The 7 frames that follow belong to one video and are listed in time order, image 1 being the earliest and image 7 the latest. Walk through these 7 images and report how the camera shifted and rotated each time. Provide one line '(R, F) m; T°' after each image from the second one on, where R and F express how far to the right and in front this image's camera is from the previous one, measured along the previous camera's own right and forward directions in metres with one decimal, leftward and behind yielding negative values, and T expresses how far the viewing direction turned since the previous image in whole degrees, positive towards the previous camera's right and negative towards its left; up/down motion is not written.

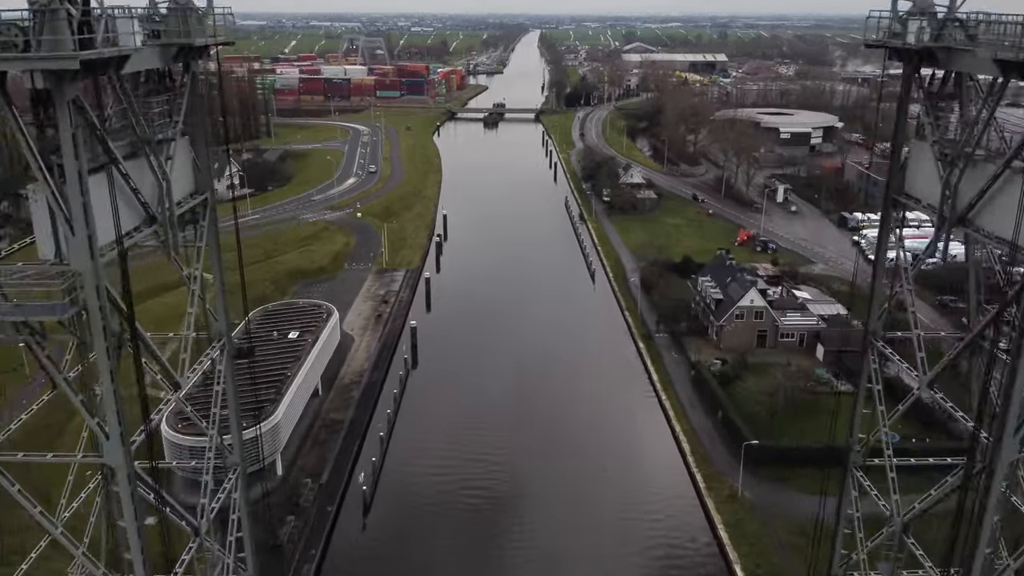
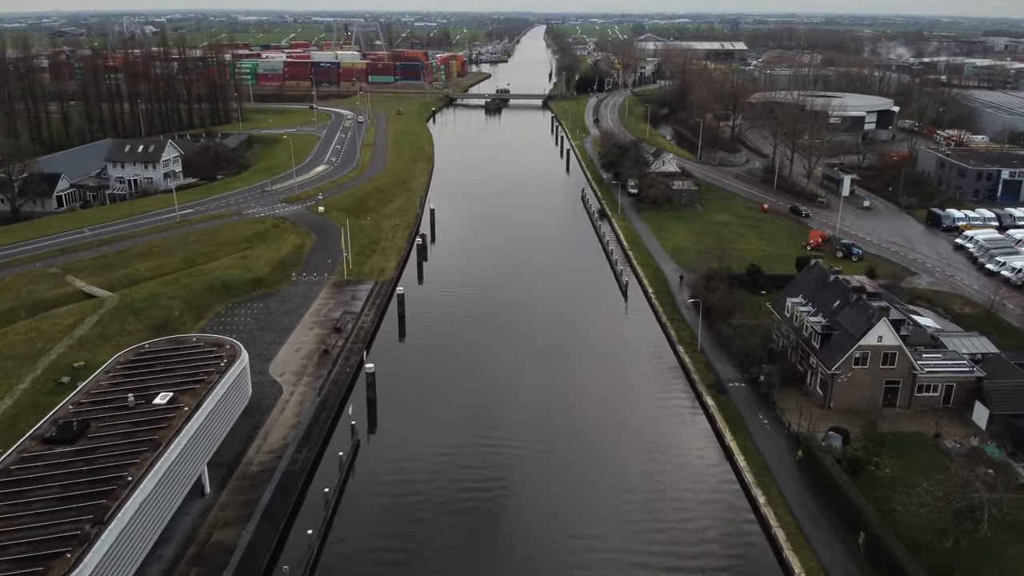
(0.0, +14.8) m; 0°
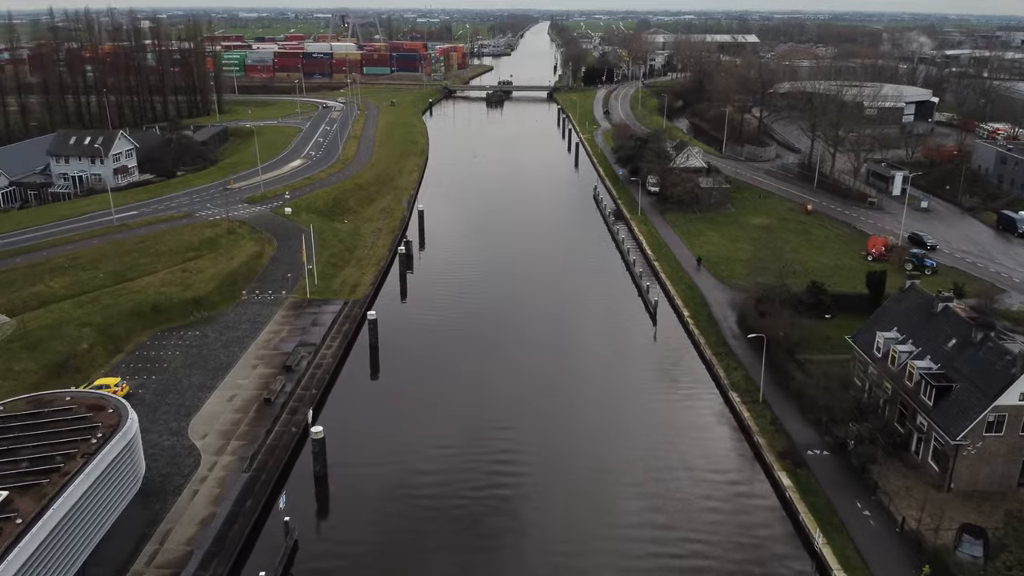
(+0.1, +8.1) m; 0°
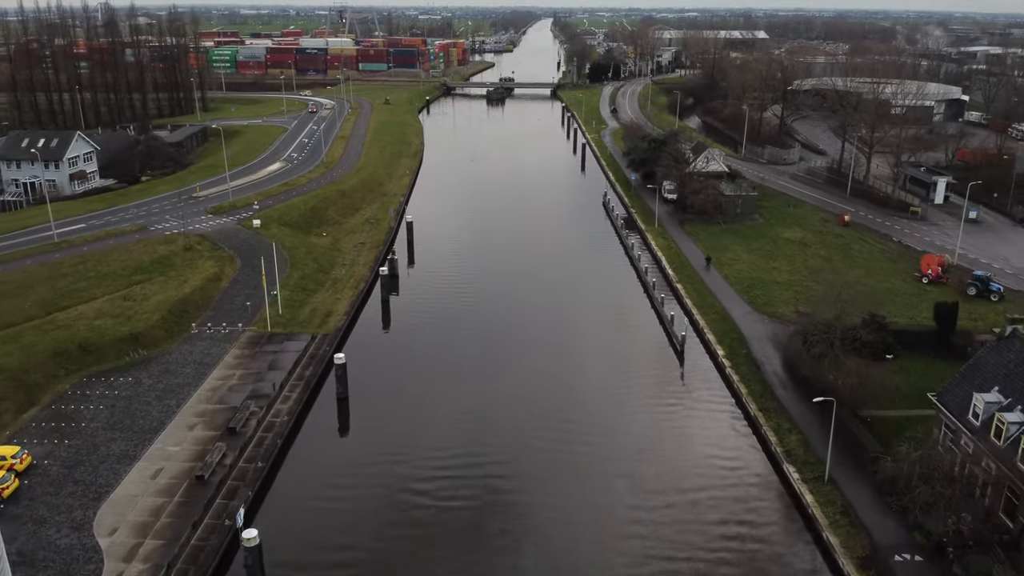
(+0.1, +5.4) m; 0°
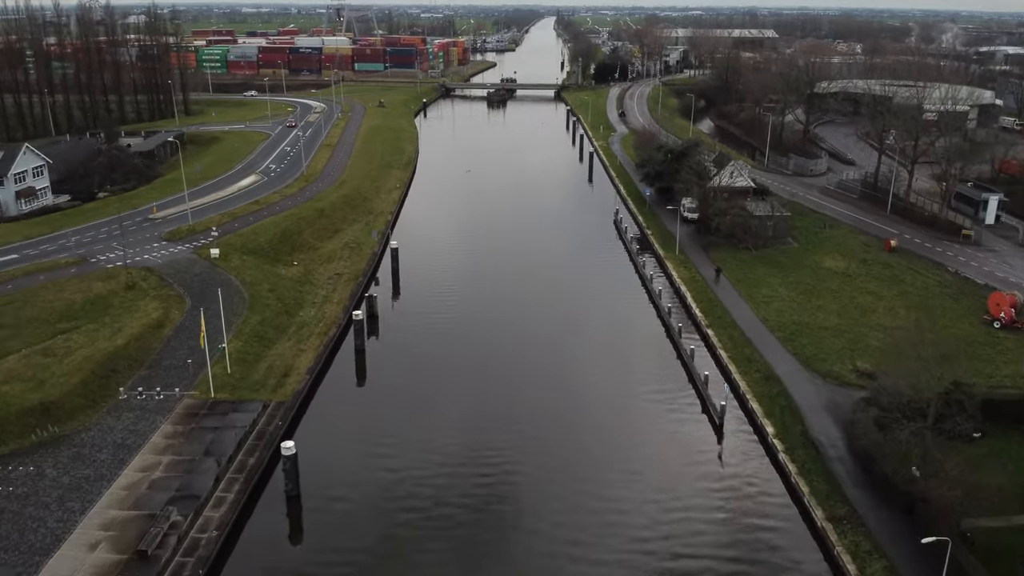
(+0.1, +5.2) m; 0°
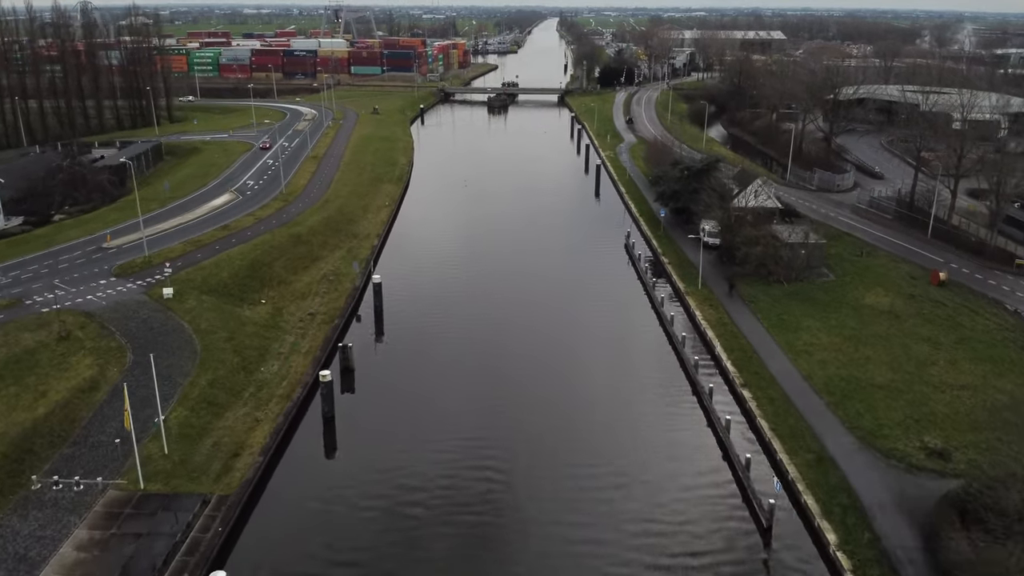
(+0.1, +4.3) m; 0°
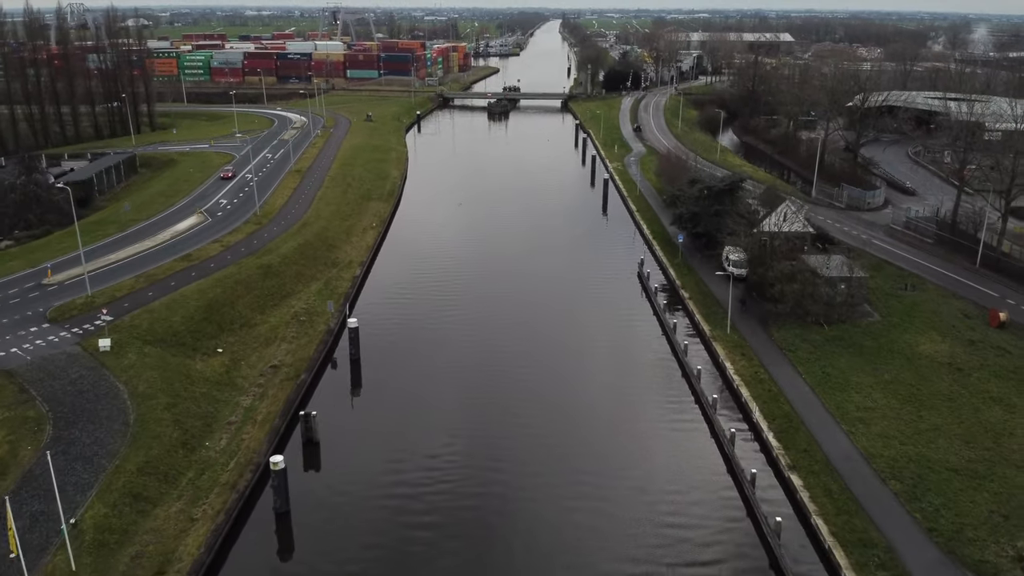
(+0.1, +4.2) m; 0°
